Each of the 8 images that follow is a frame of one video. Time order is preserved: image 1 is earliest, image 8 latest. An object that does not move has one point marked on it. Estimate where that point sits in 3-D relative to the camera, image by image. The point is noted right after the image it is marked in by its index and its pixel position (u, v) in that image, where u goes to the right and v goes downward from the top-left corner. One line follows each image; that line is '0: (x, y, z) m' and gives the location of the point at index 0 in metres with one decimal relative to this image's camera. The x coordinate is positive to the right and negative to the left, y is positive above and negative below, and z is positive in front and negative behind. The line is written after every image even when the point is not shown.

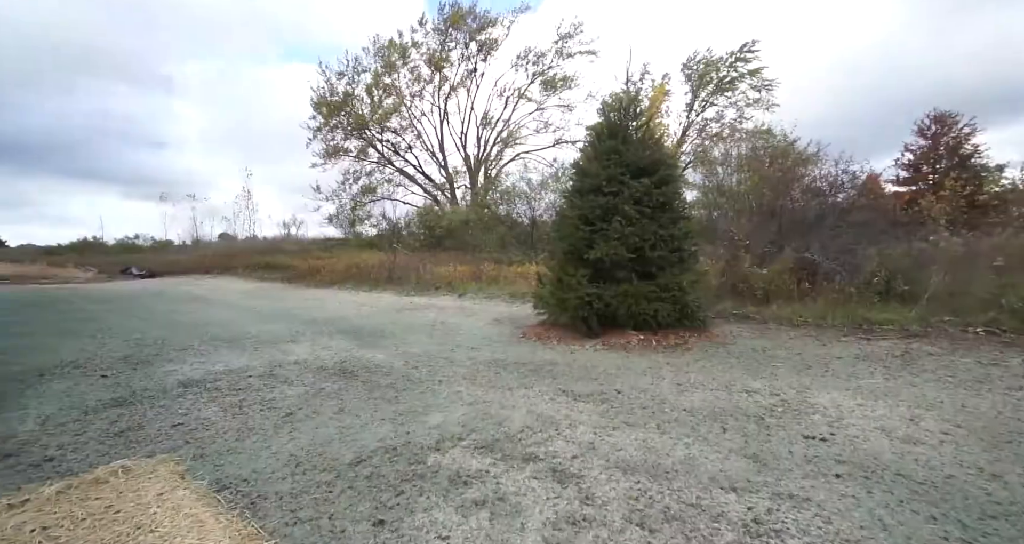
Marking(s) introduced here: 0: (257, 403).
0: (-2.0, -1.0, +4.2) m
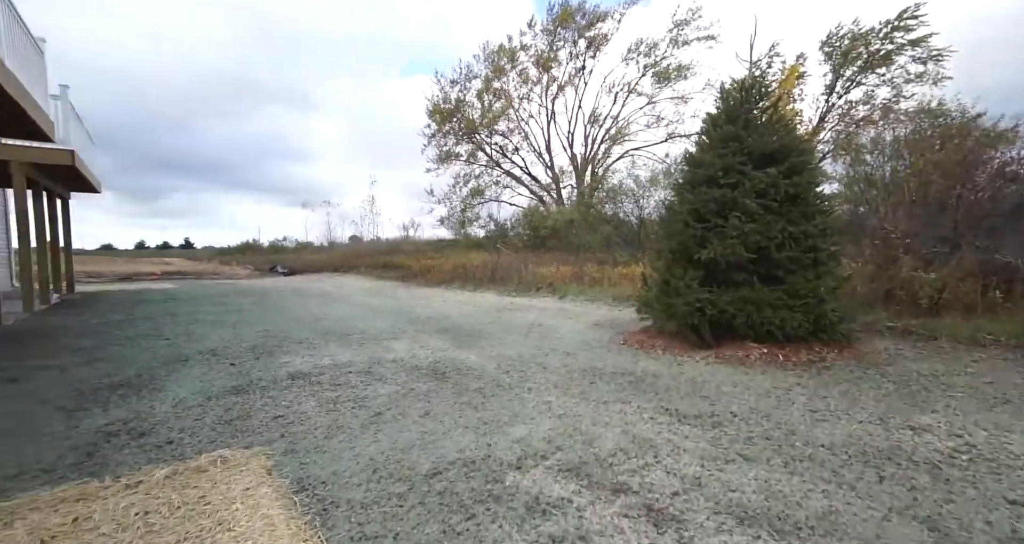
0: (-1.3, -1.0, +4.2) m
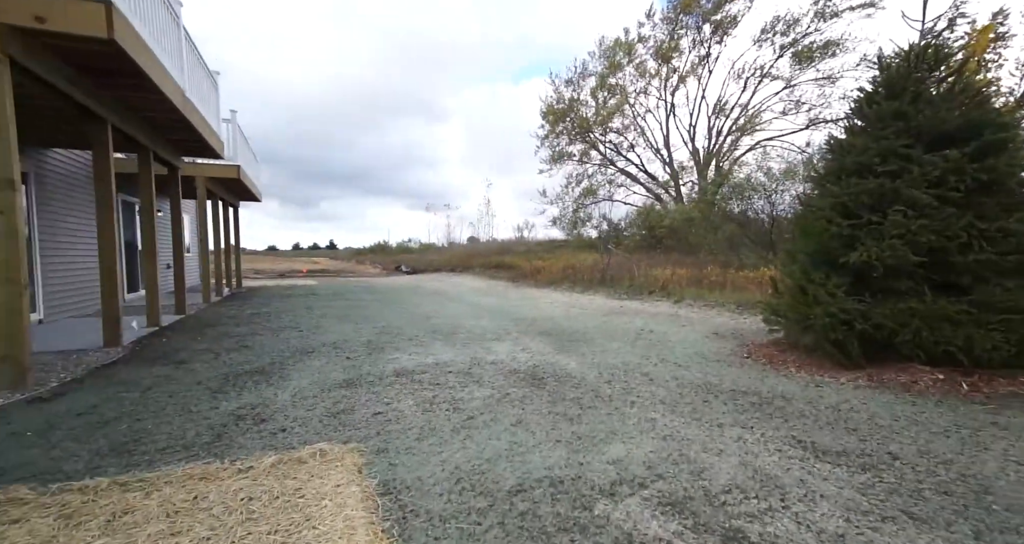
0: (-0.5, -1.0, +4.1) m
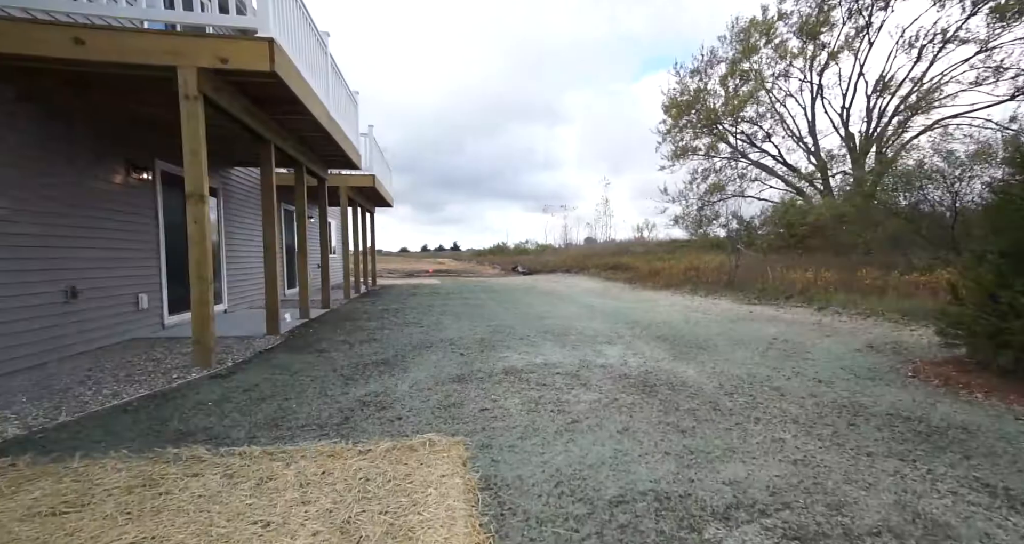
0: (+0.3, -1.0, +4.0) m
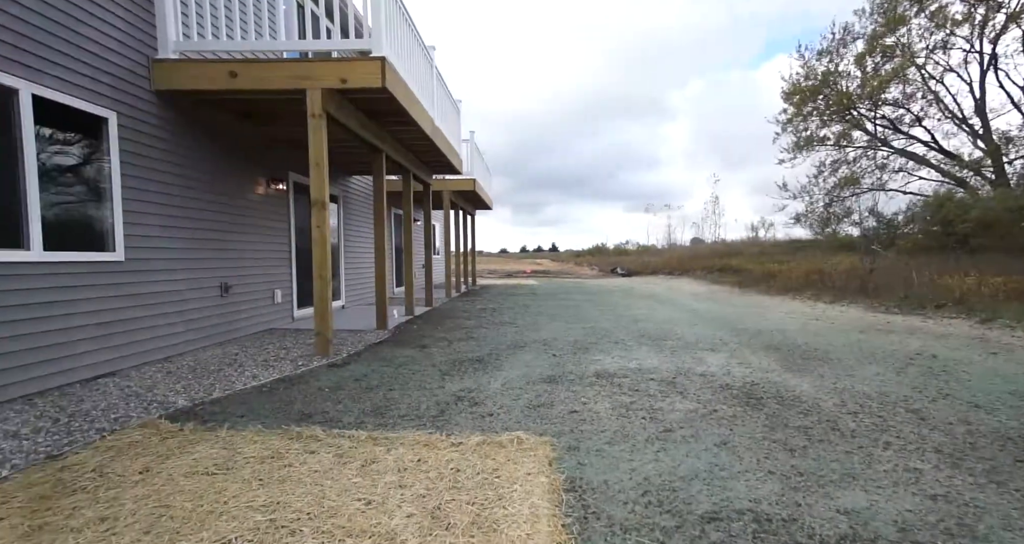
0: (+1.0, -1.0, +4.0) m
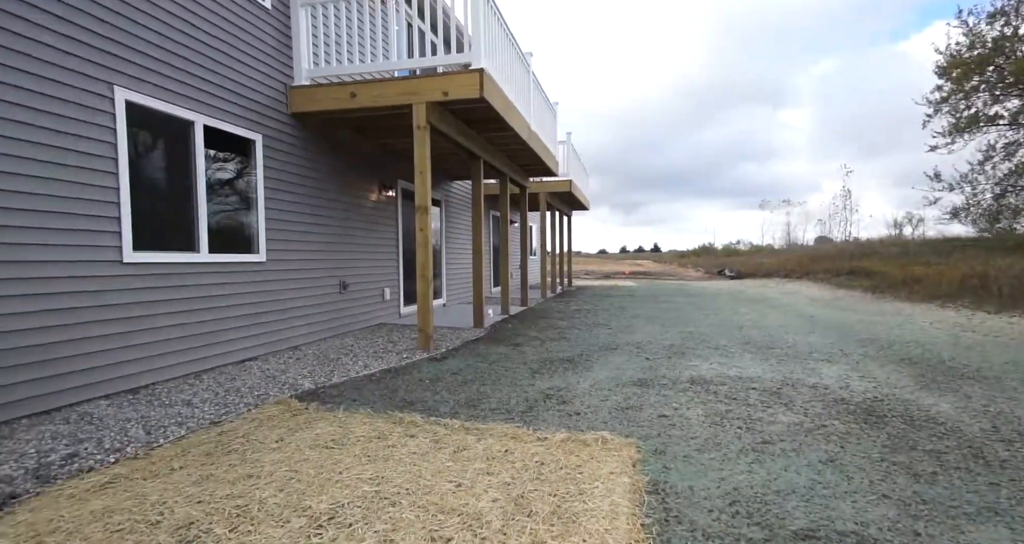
0: (+1.6, -1.1, +3.9) m
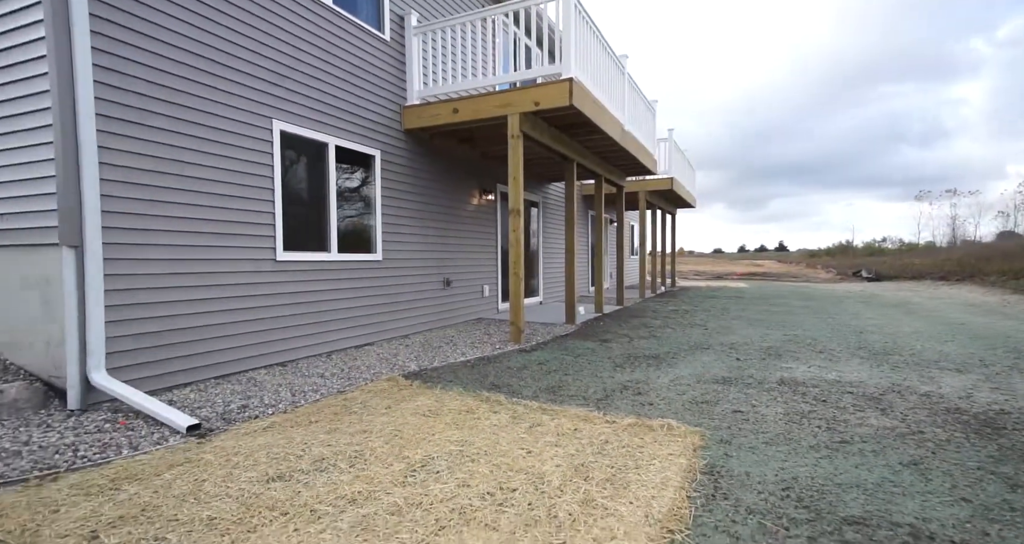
0: (+2.2, -1.1, +3.9) m
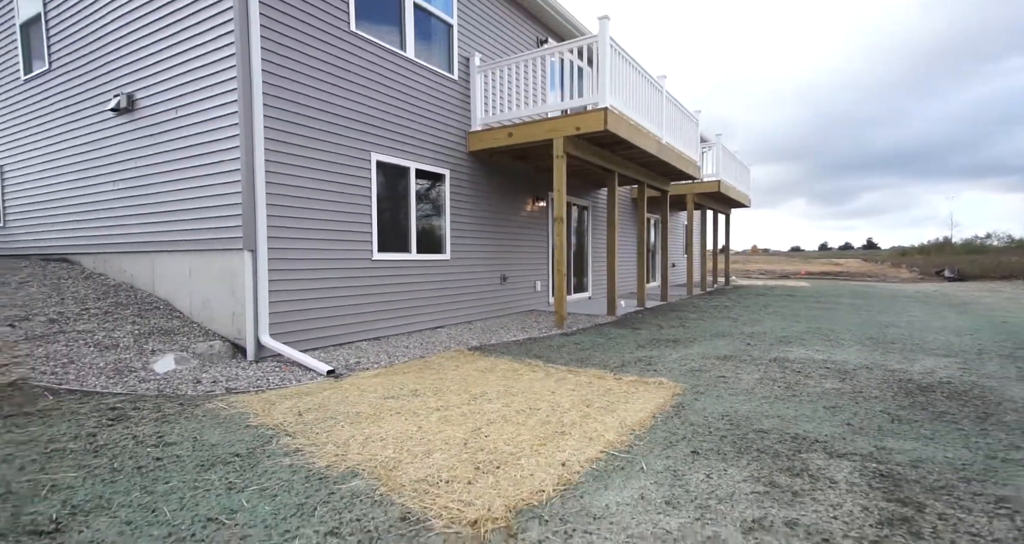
0: (+2.5, -1.0, +4.9) m
